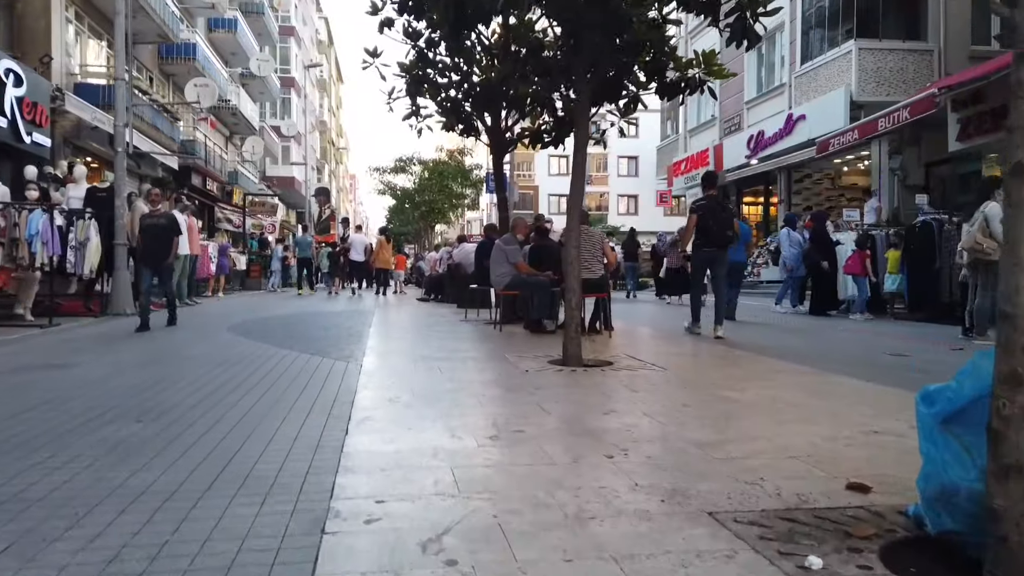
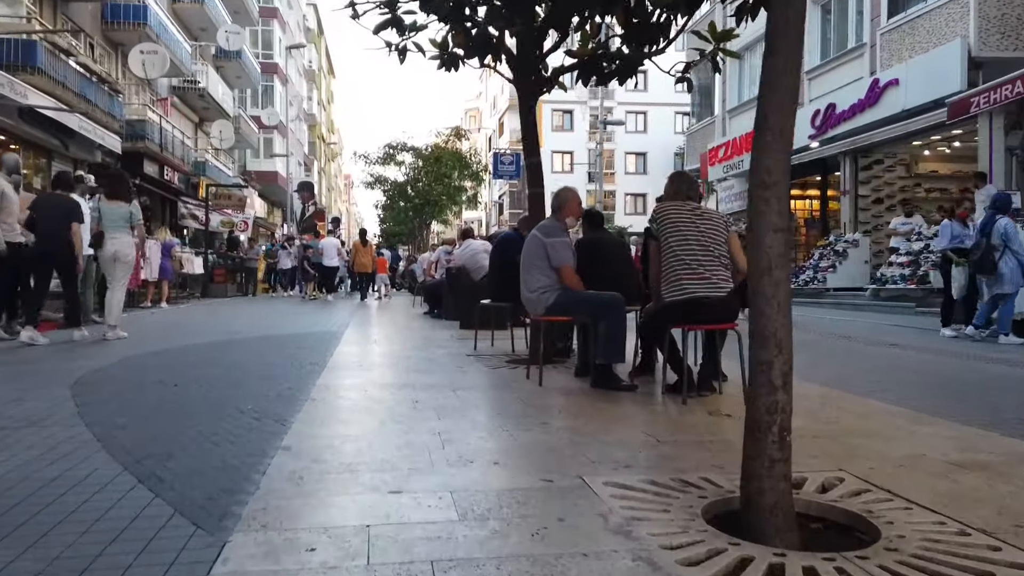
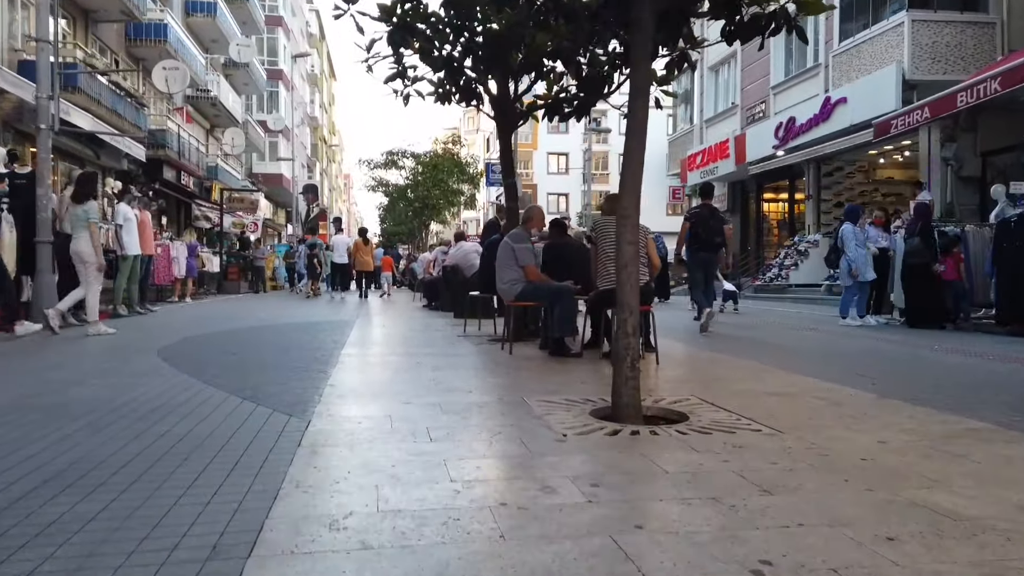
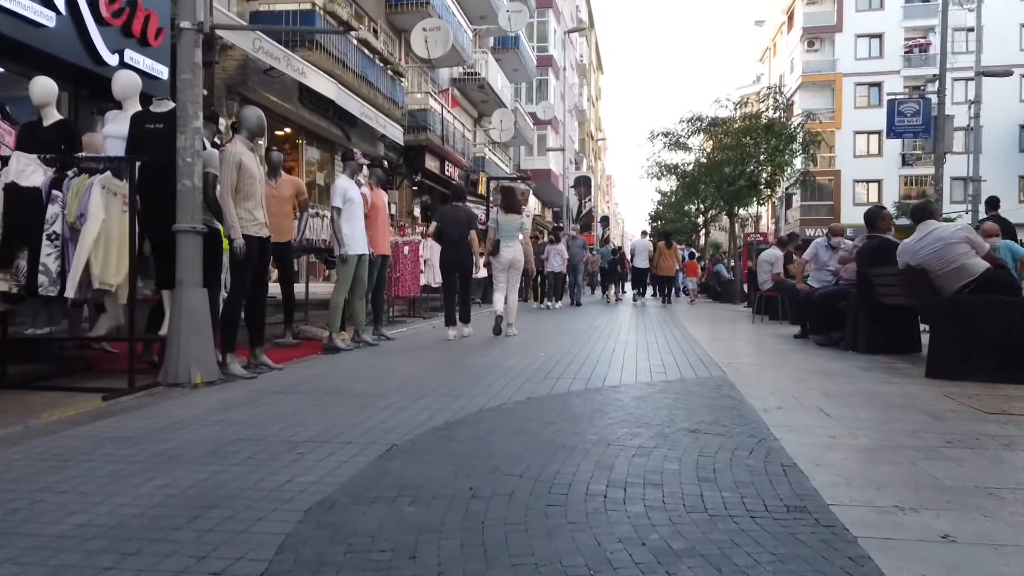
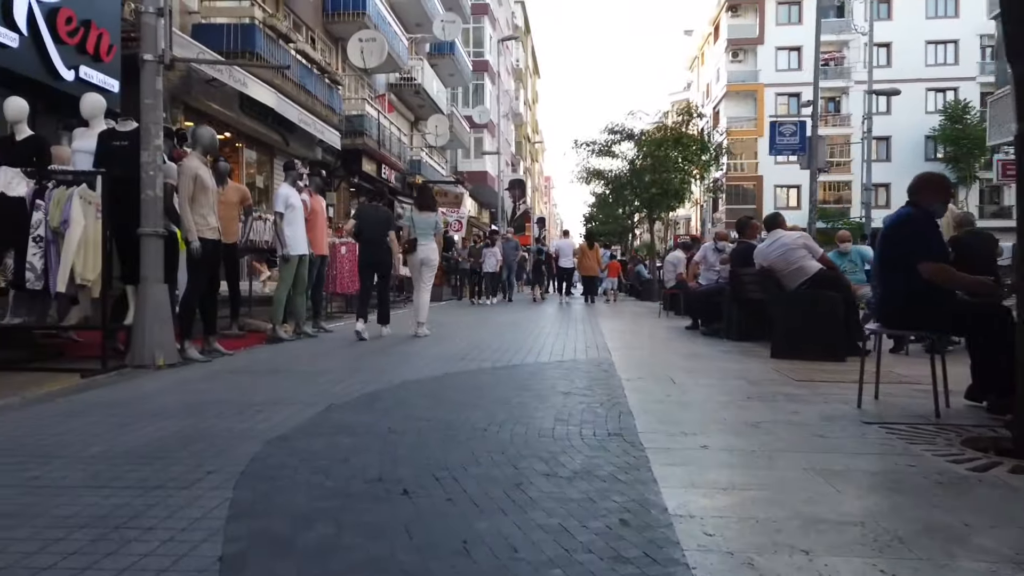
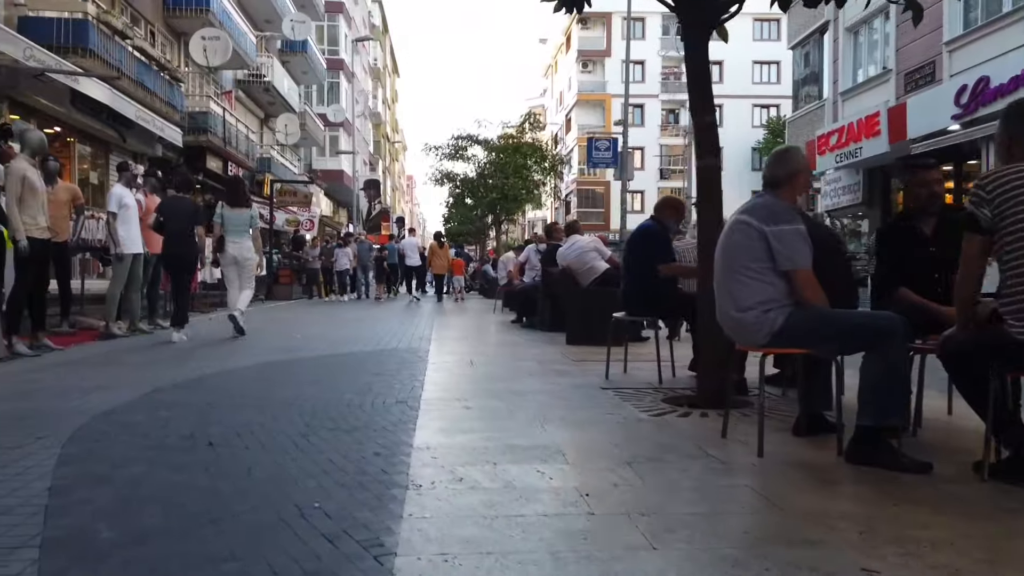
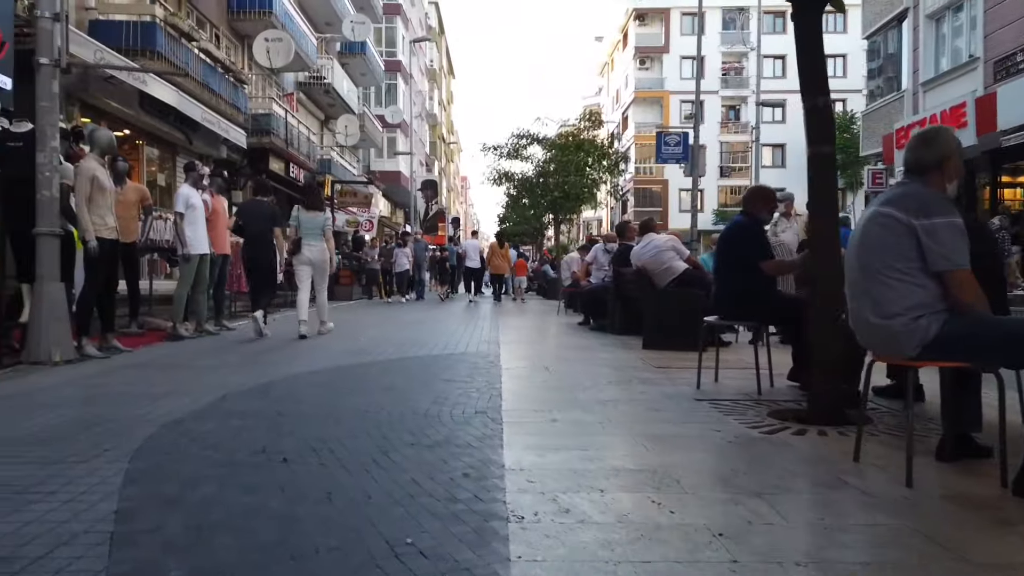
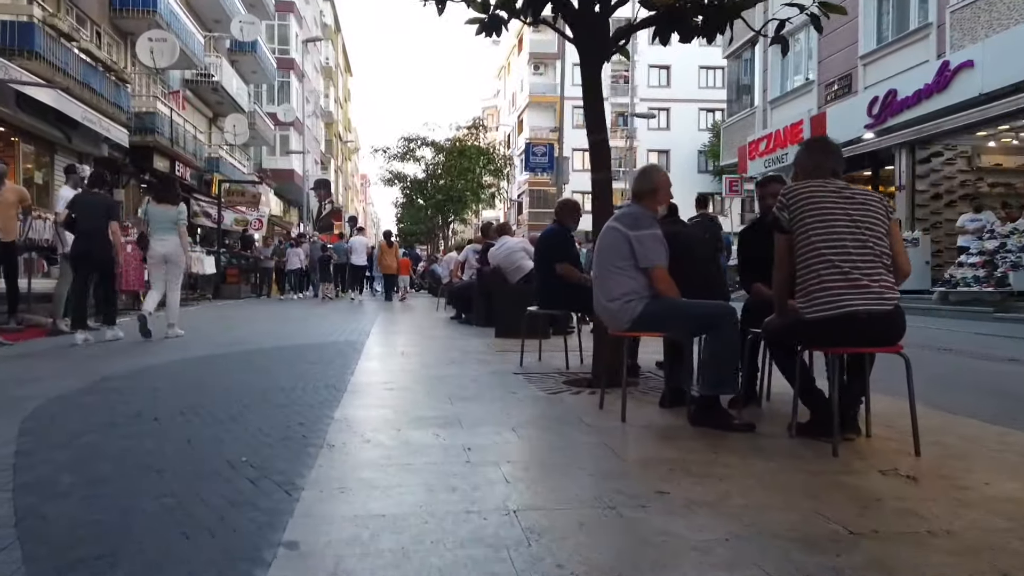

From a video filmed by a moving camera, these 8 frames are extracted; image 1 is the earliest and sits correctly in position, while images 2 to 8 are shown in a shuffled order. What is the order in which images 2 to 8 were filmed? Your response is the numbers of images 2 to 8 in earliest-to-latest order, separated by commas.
3, 2, 8, 6, 7, 5, 4
